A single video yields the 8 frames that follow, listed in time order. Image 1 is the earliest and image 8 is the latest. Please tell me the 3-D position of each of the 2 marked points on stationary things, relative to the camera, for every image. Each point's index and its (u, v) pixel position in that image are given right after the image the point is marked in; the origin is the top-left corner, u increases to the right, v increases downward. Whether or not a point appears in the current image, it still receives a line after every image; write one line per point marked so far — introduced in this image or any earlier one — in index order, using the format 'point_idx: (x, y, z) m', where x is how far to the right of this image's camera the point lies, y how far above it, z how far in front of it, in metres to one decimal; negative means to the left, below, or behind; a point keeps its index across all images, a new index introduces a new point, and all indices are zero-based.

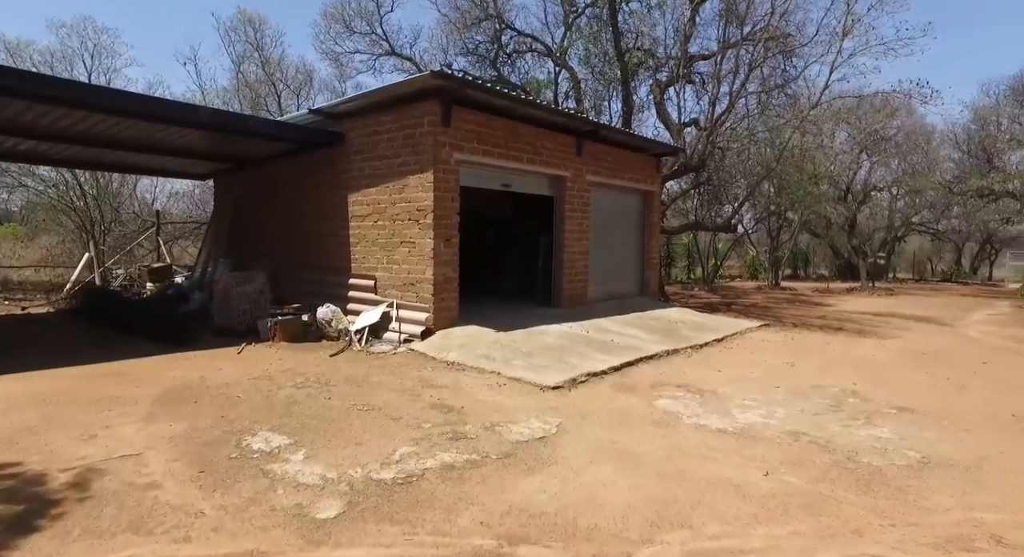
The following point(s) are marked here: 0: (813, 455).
0: (+2.3, -1.4, +5.0) m
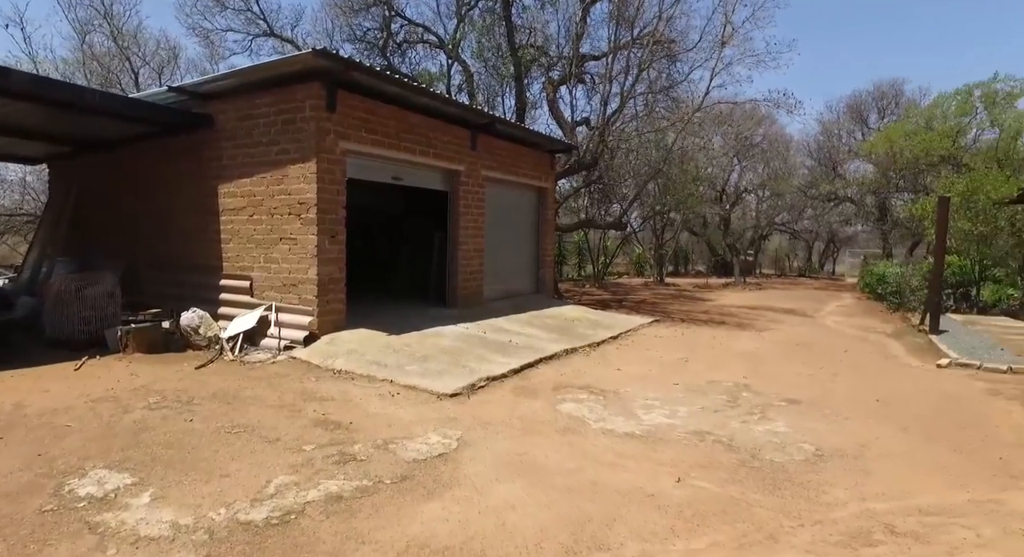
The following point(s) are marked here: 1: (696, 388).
0: (+1.5, -1.4, +4.9) m
1: (+2.0, -1.2, +7.3) m
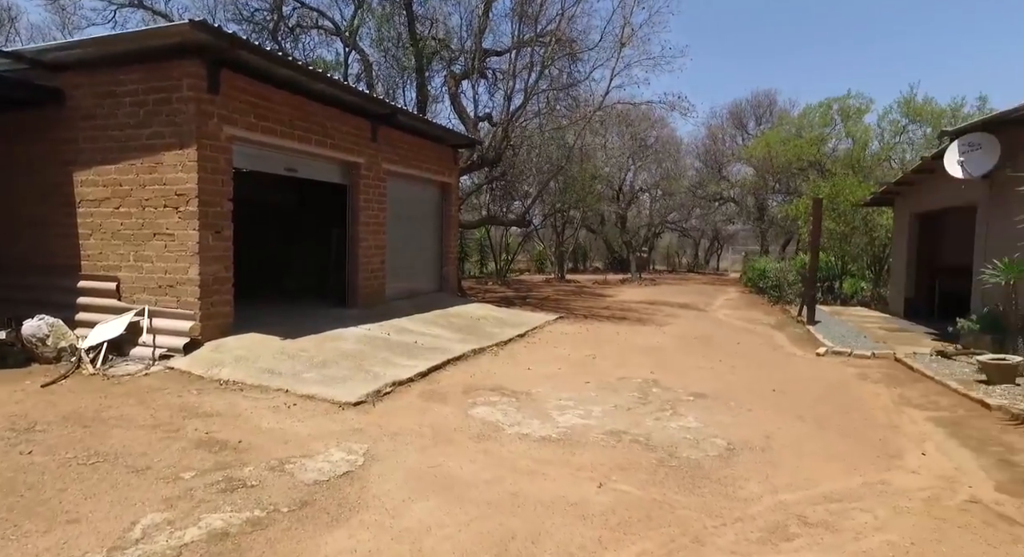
0: (+0.9, -1.3, +4.8) m
1: (+1.0, -1.2, +7.2) m
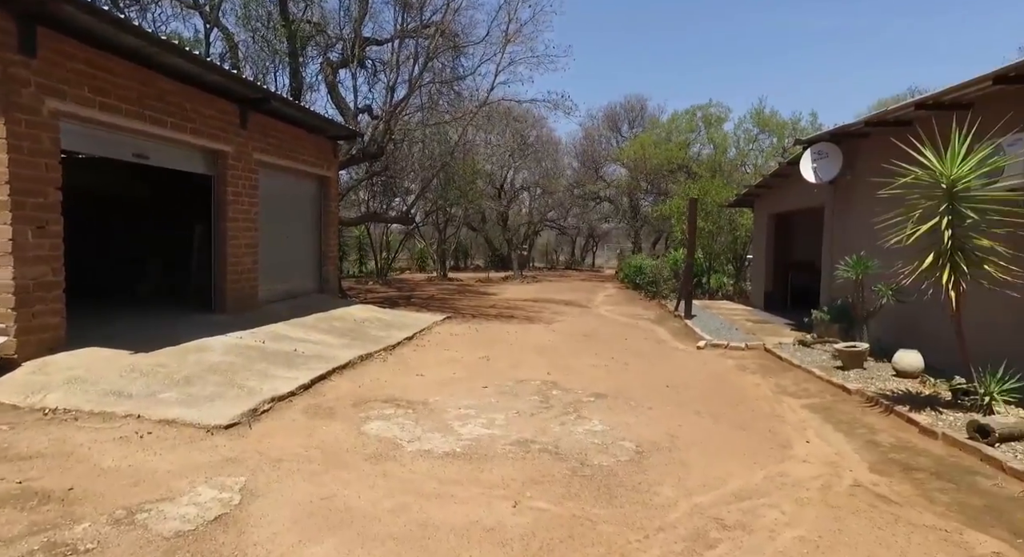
0: (+0.3, -1.3, +4.5) m
1: (-0.1, -1.2, +6.9) m
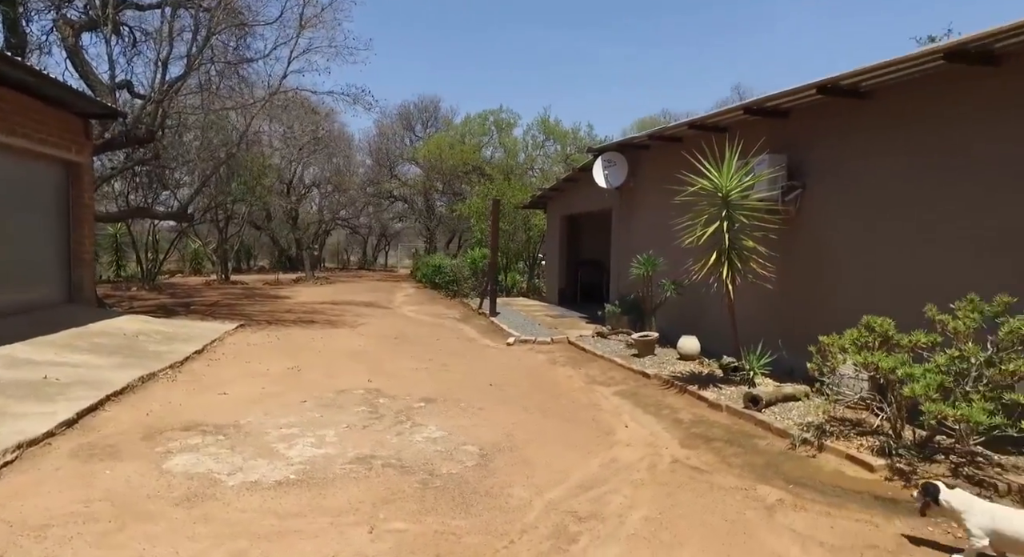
0: (-0.7, -1.3, +4.2) m
1: (-1.8, -1.2, +6.4) m
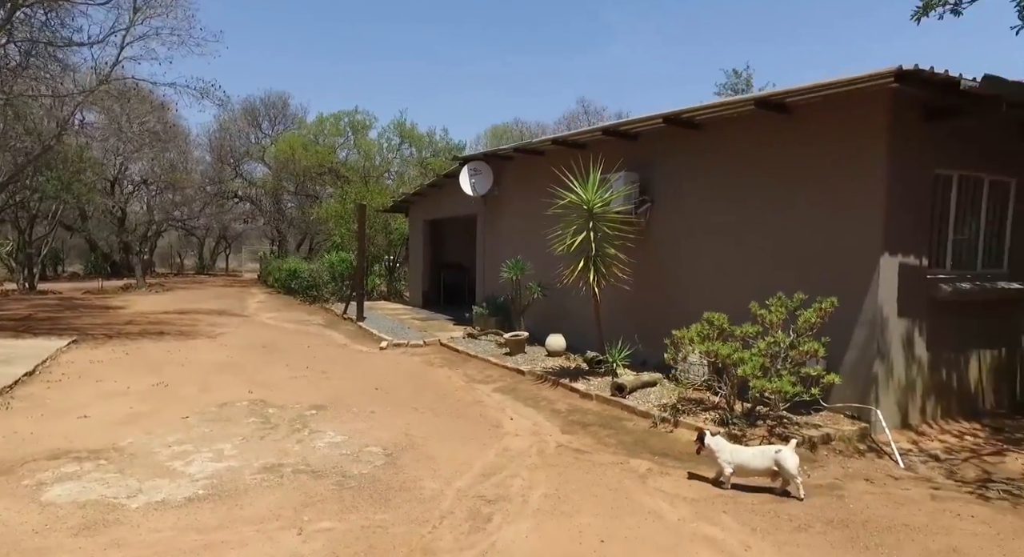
0: (-1.3, -1.4, +4.5) m
1: (-2.8, -1.3, +6.4) m
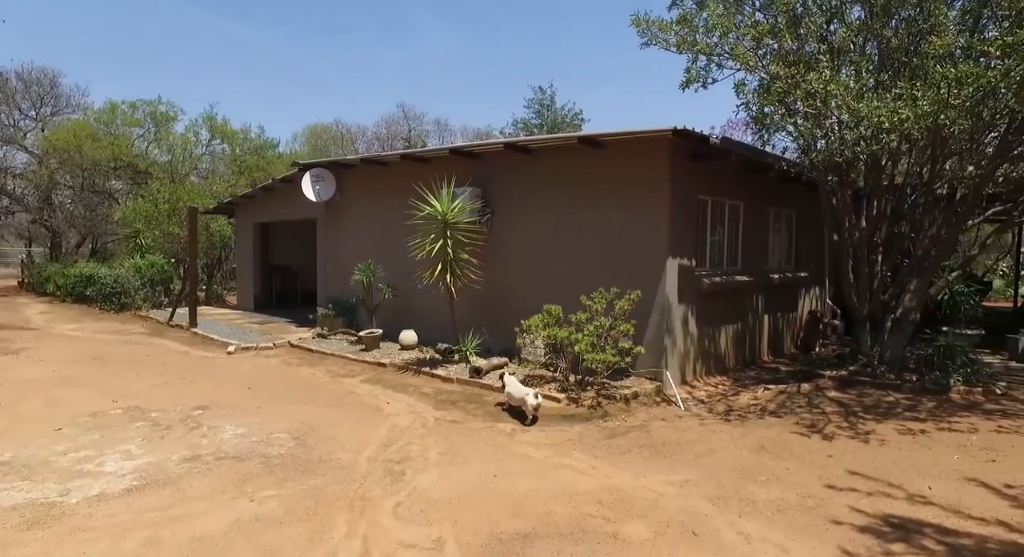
0: (-2.1, -1.5, +5.3) m
1: (-4.1, -1.4, +6.7) m
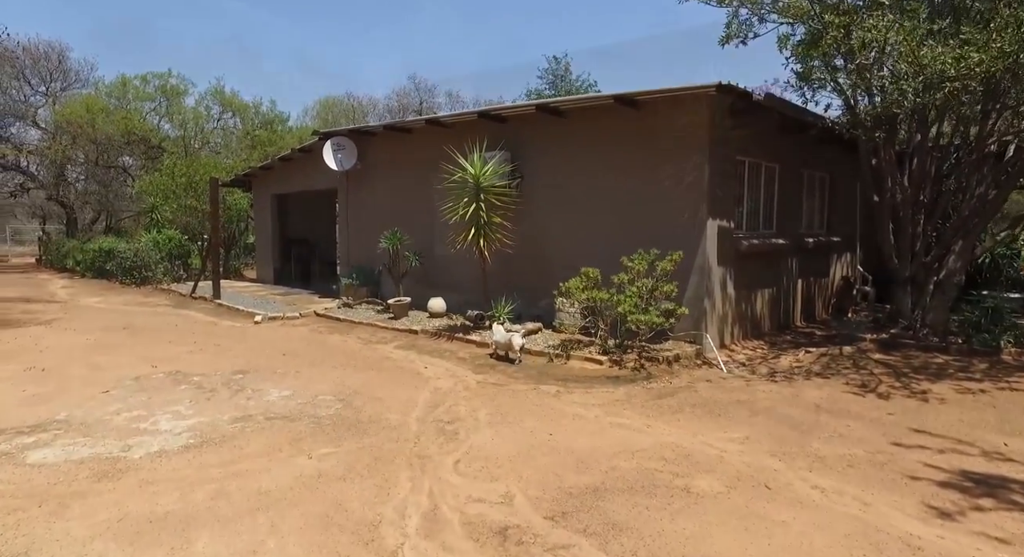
0: (-1.7, -1.2, +5.3) m
1: (-3.7, -1.1, +6.7) m
